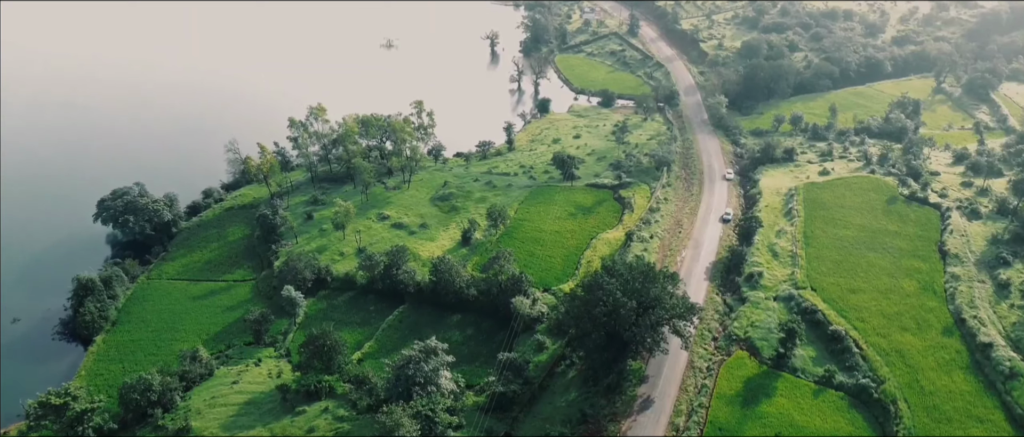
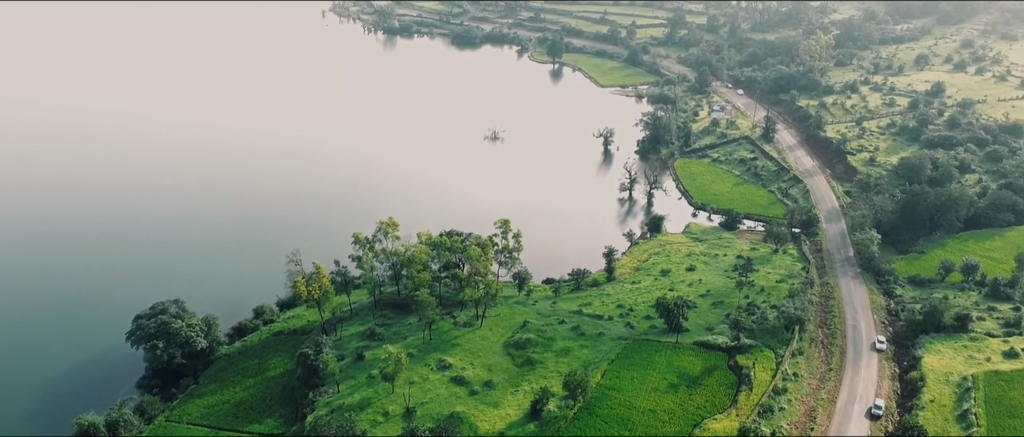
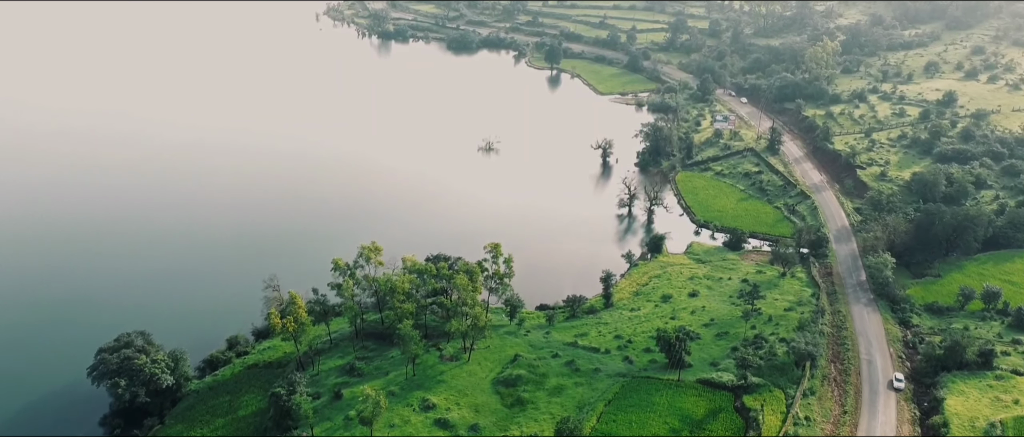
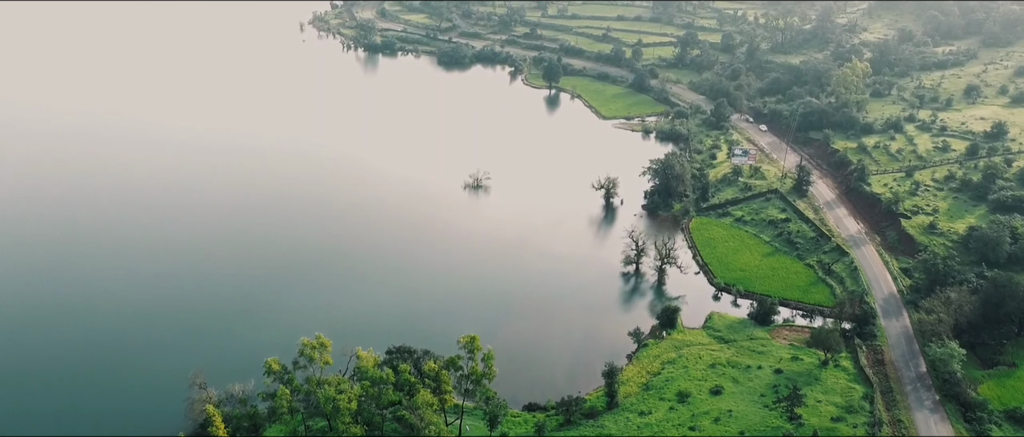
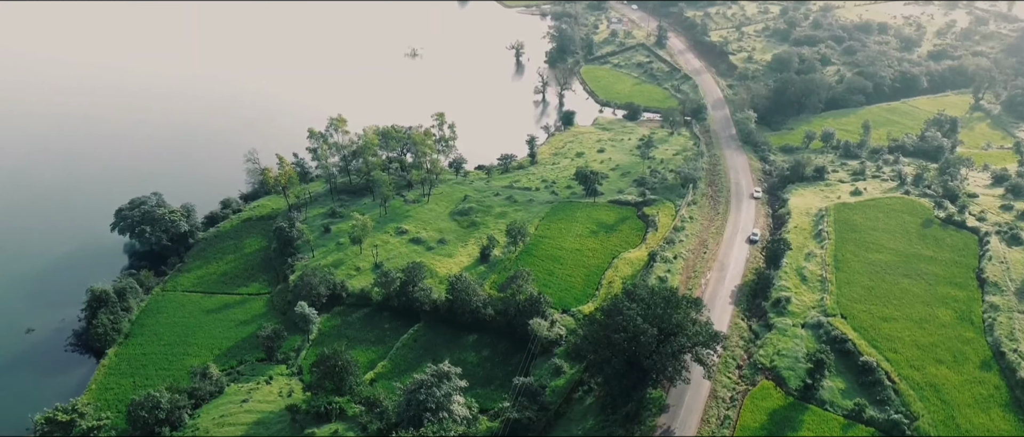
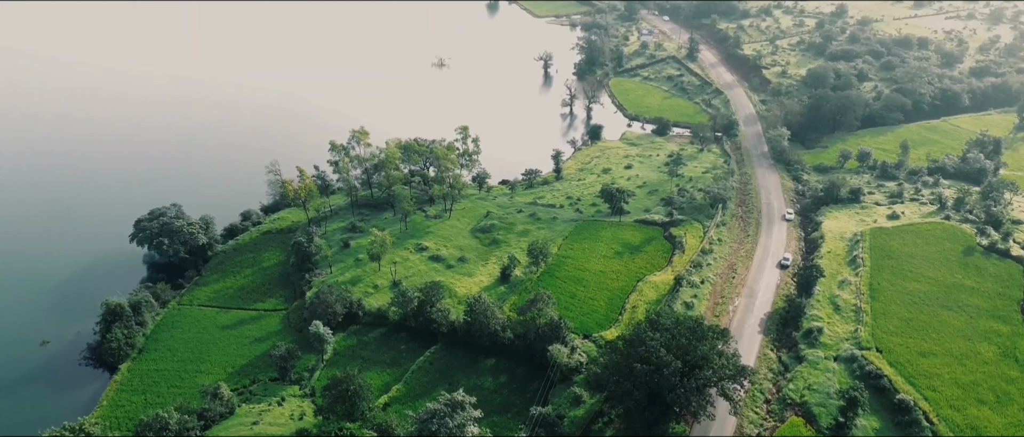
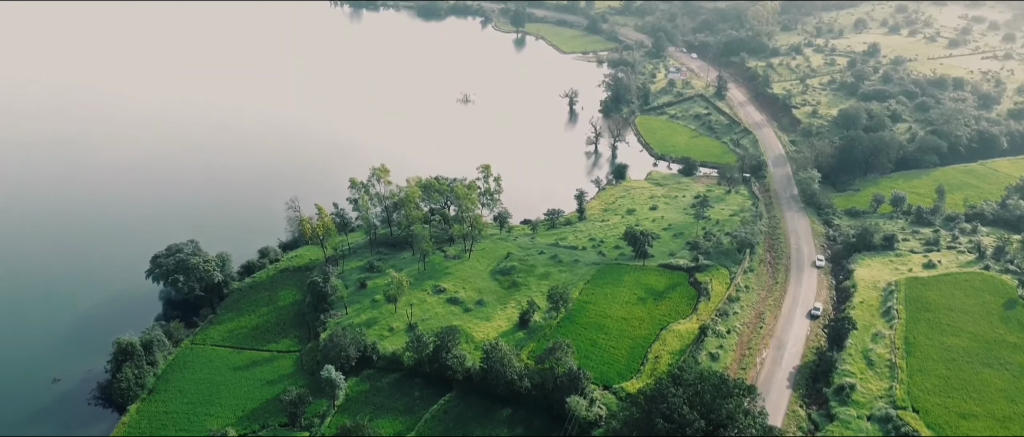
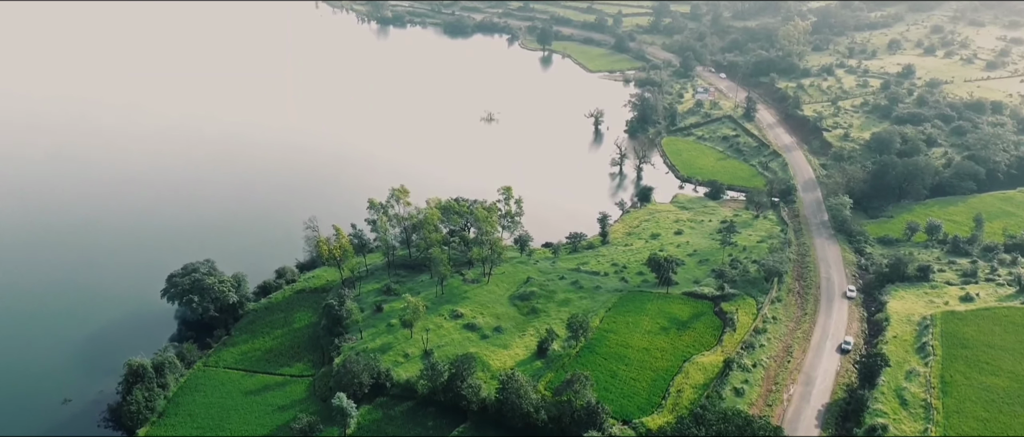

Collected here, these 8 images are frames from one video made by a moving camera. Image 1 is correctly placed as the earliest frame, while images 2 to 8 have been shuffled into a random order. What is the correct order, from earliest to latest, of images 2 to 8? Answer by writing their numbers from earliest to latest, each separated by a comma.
5, 6, 7, 8, 2, 3, 4
